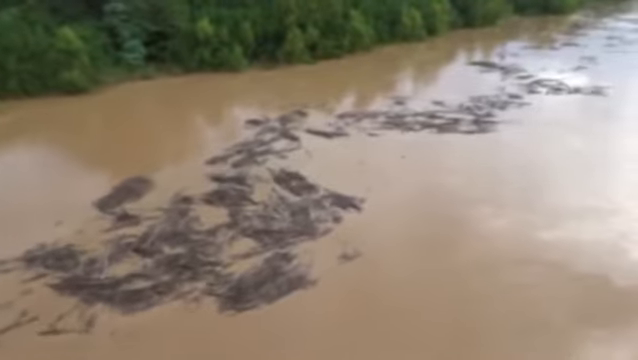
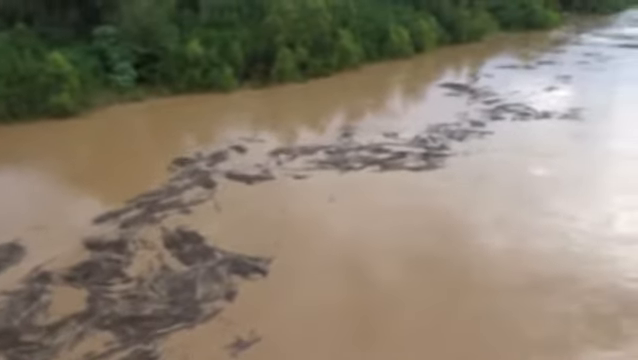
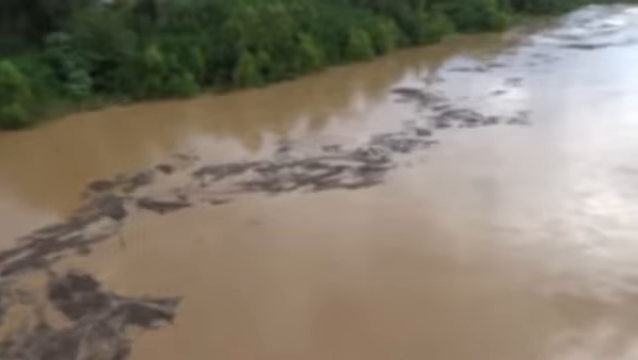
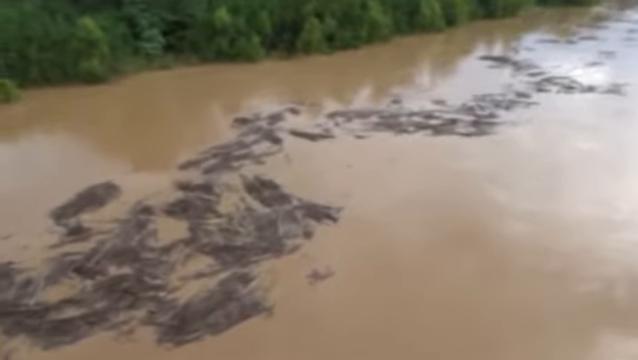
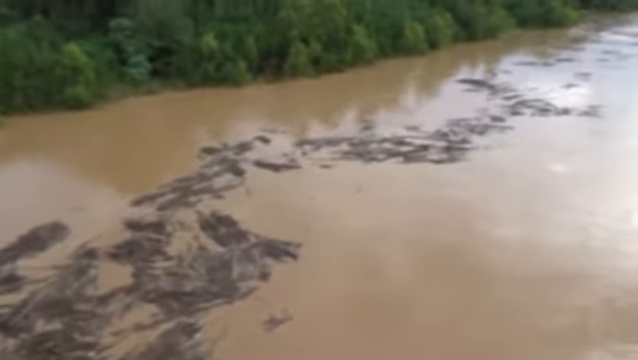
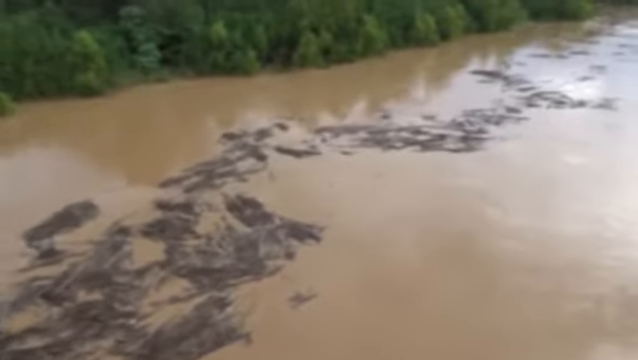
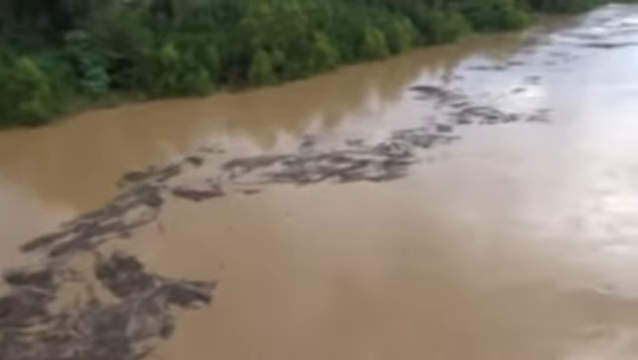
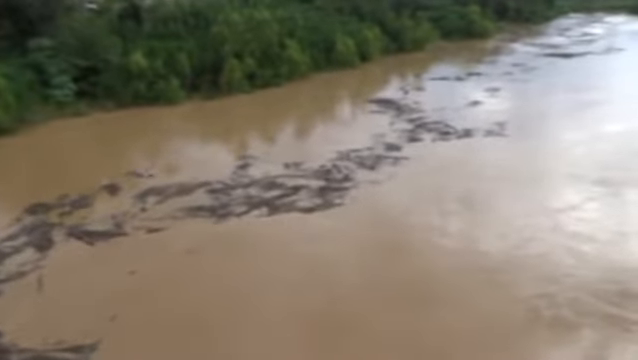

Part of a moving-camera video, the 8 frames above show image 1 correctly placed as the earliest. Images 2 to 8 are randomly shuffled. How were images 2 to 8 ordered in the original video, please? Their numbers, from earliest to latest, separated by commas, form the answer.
4, 6, 5, 2, 7, 3, 8
